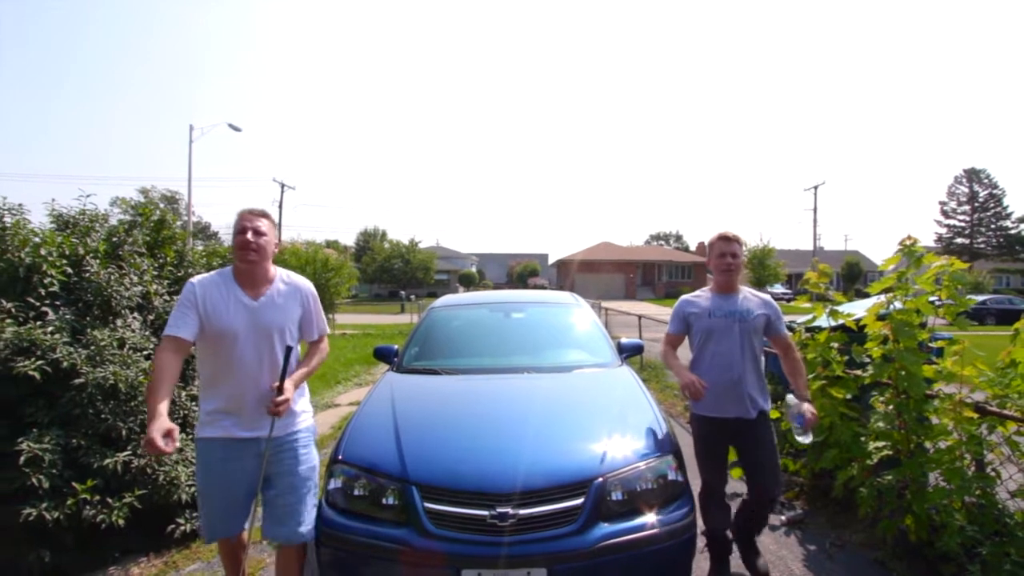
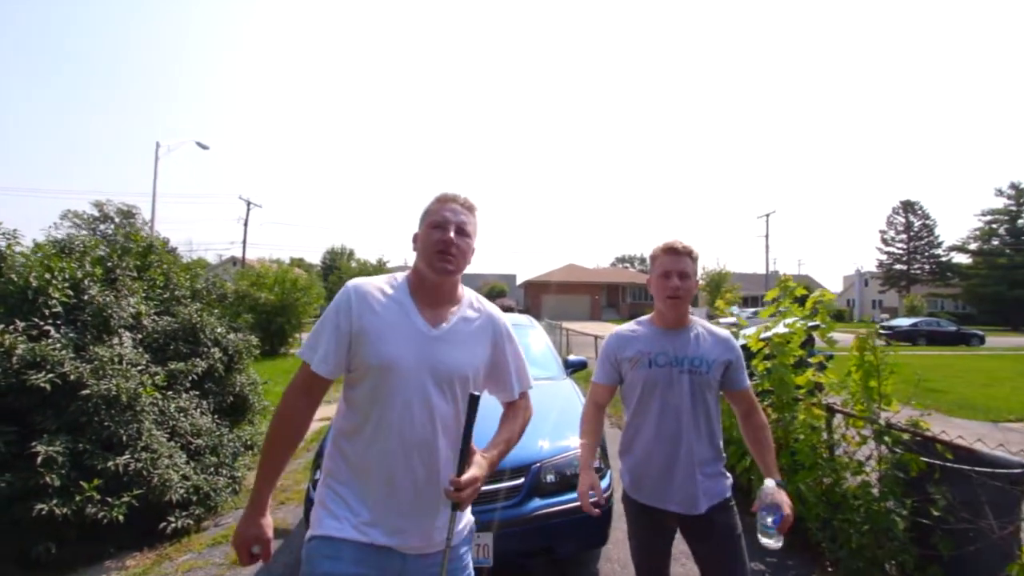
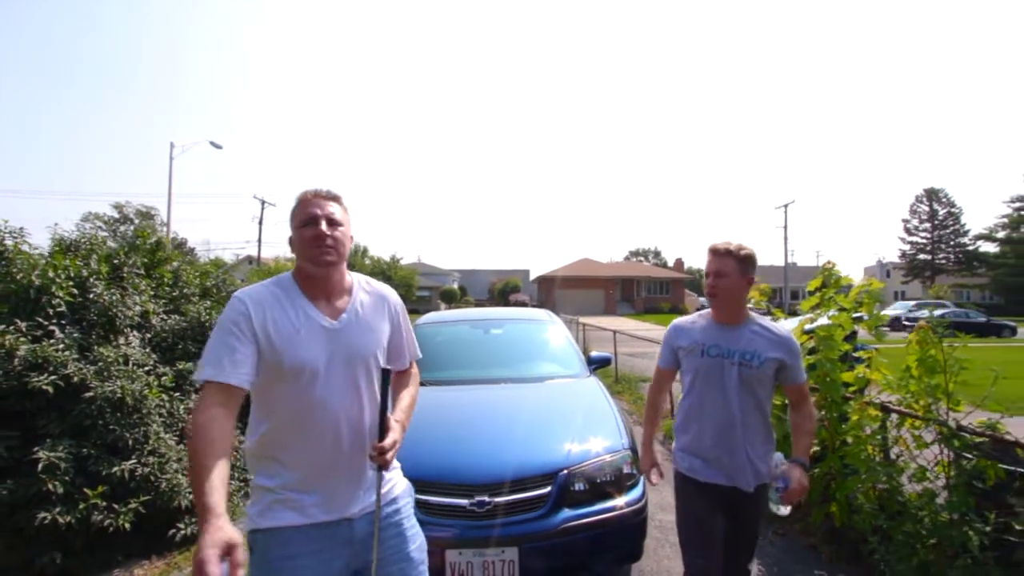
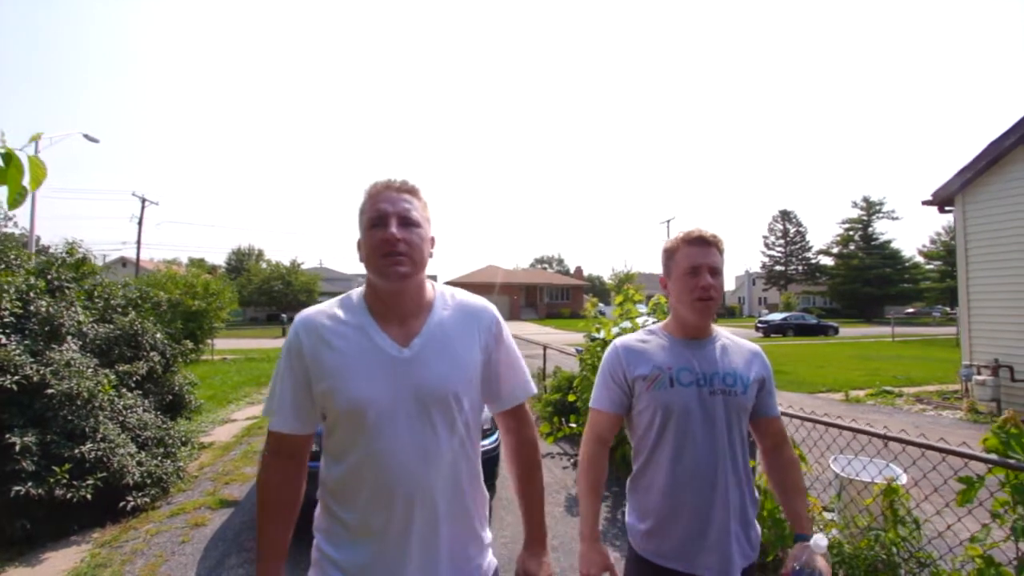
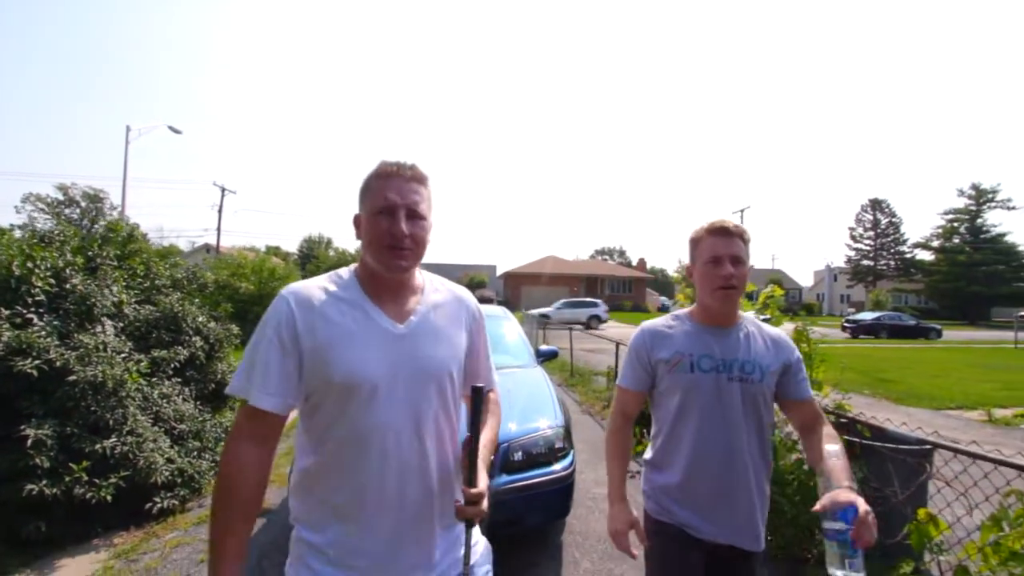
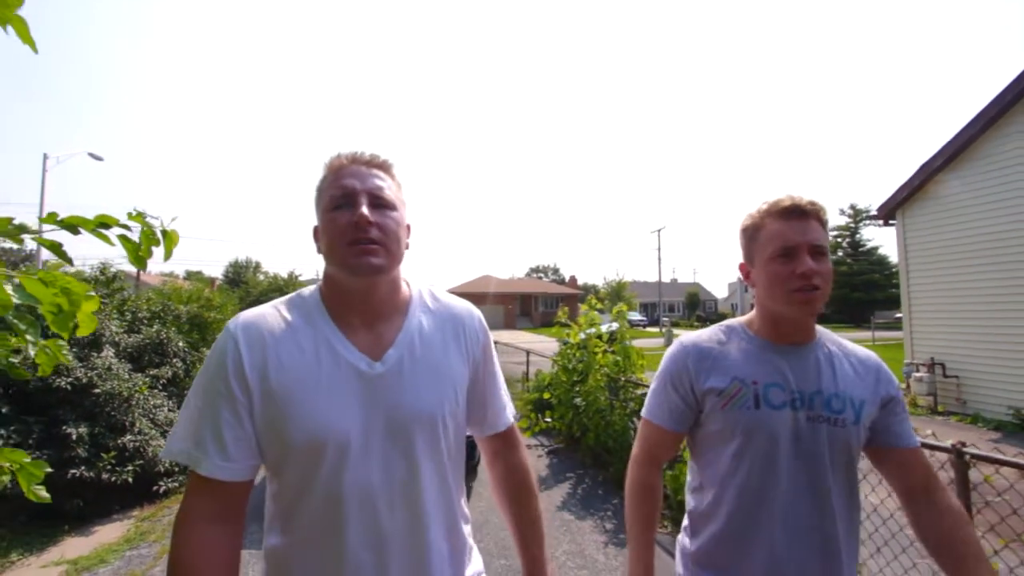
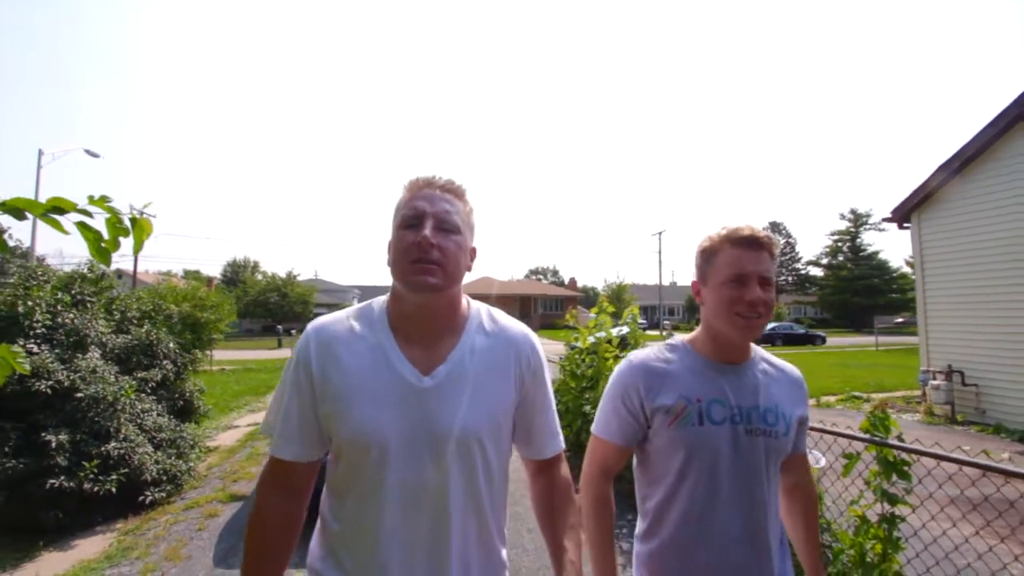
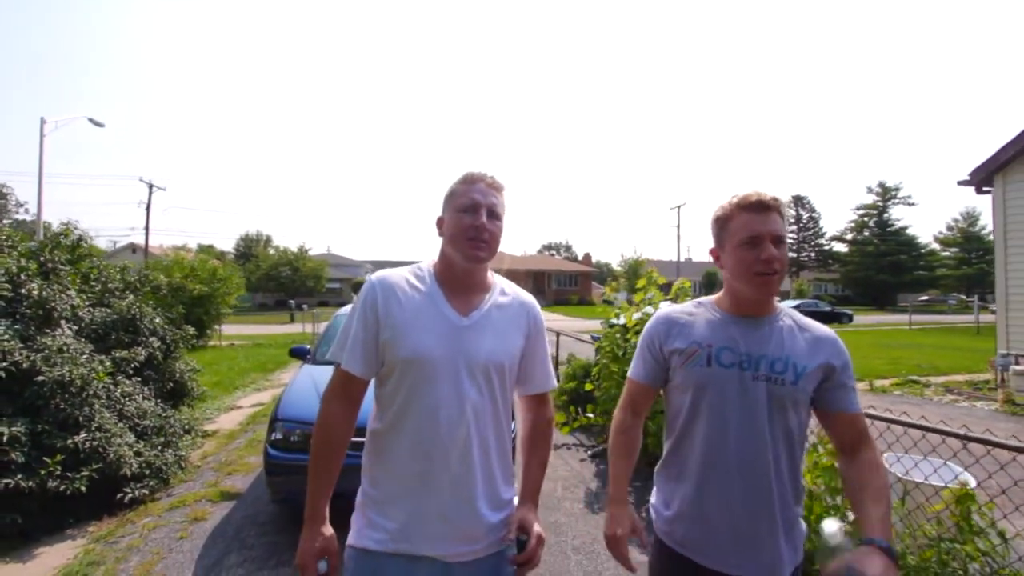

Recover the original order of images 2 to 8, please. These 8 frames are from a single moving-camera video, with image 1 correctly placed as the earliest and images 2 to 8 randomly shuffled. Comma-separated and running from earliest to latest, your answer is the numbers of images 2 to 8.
3, 2, 5, 8, 4, 7, 6
